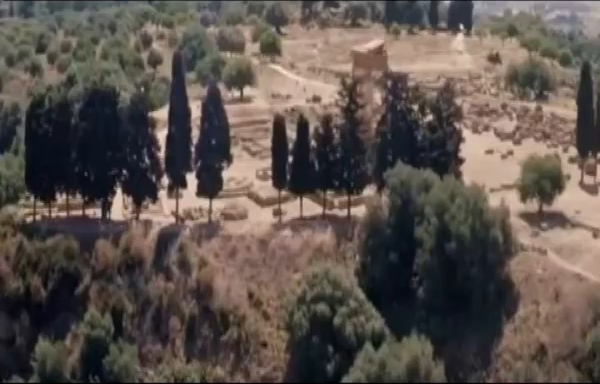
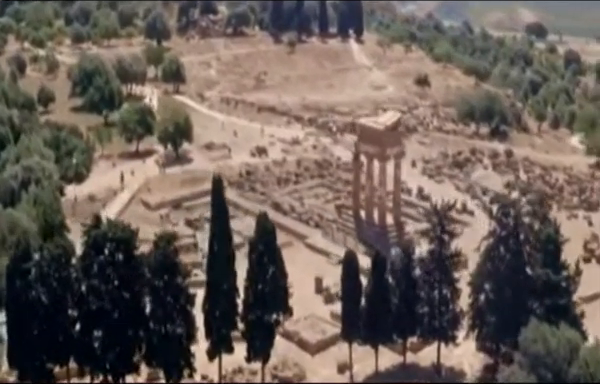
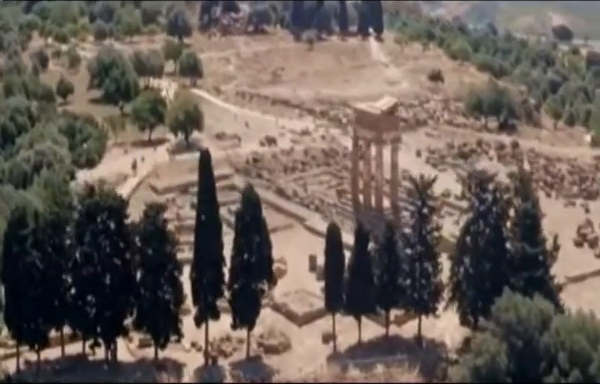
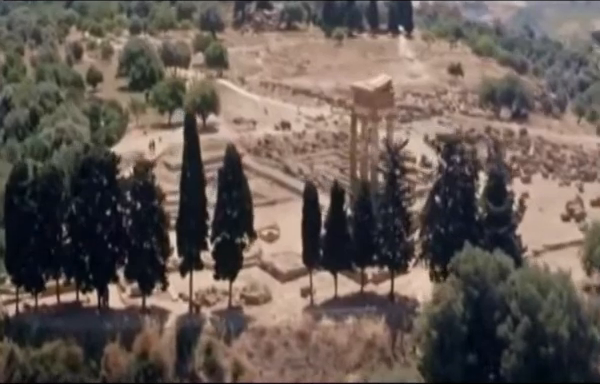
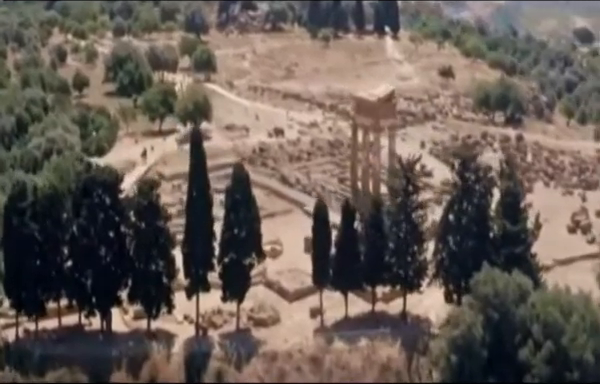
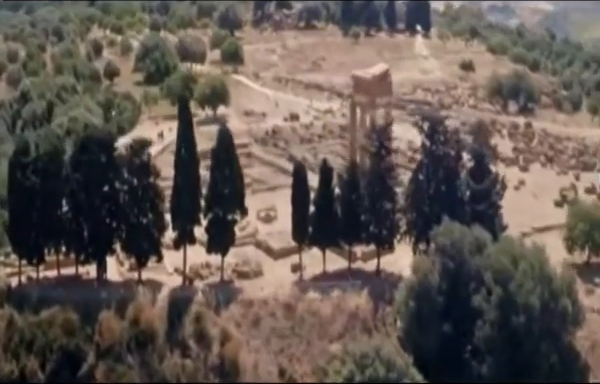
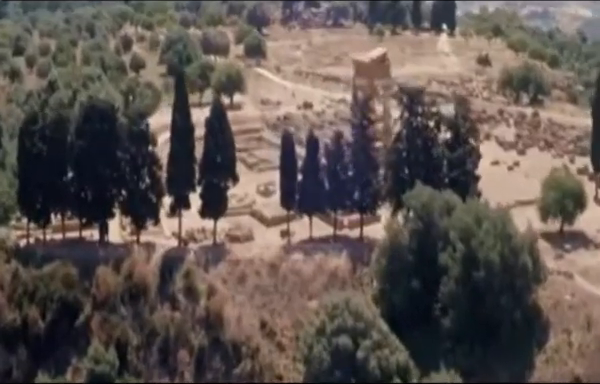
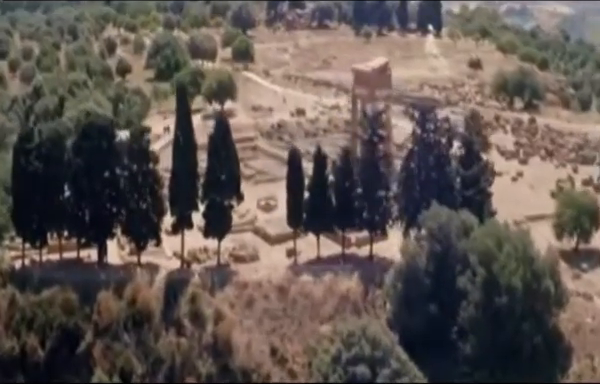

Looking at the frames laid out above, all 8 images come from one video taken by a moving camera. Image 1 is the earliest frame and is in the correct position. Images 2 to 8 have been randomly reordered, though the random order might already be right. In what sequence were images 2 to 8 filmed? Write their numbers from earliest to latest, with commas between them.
7, 8, 6, 4, 5, 3, 2
